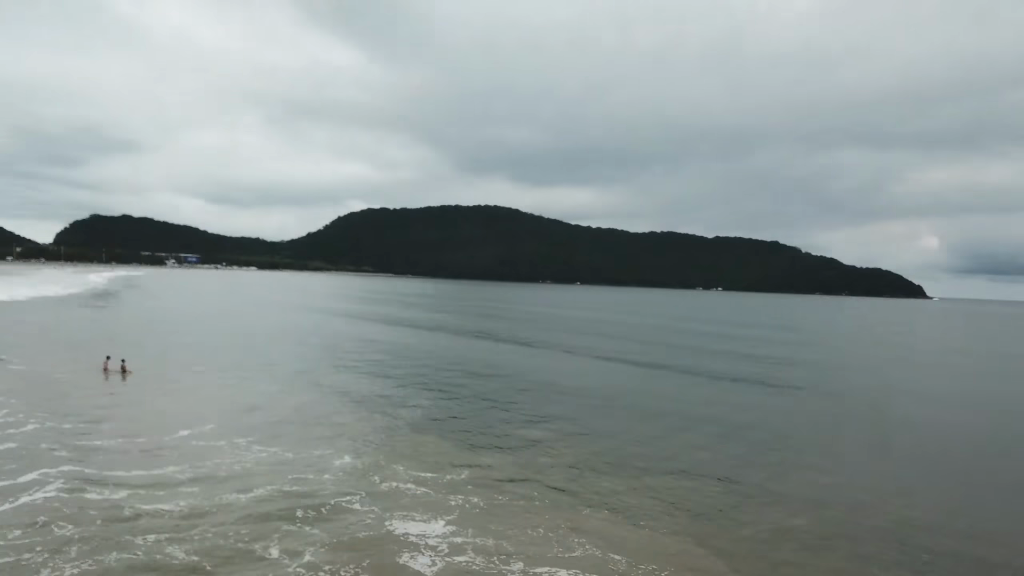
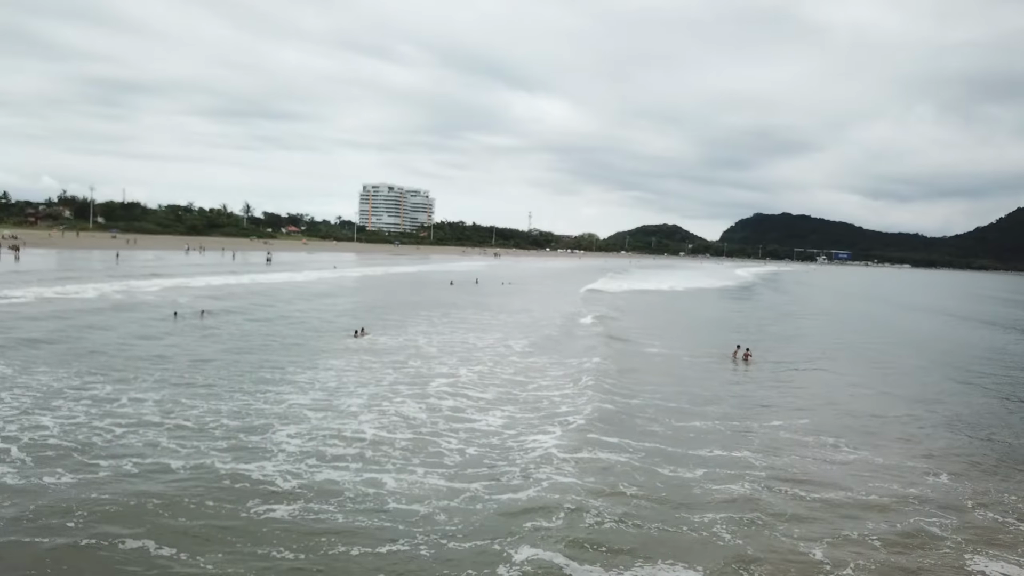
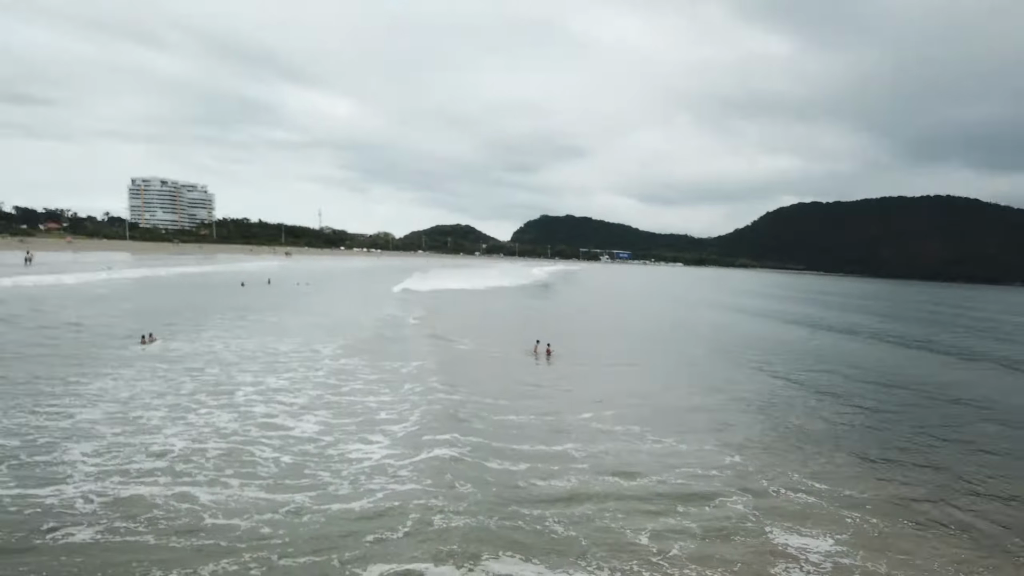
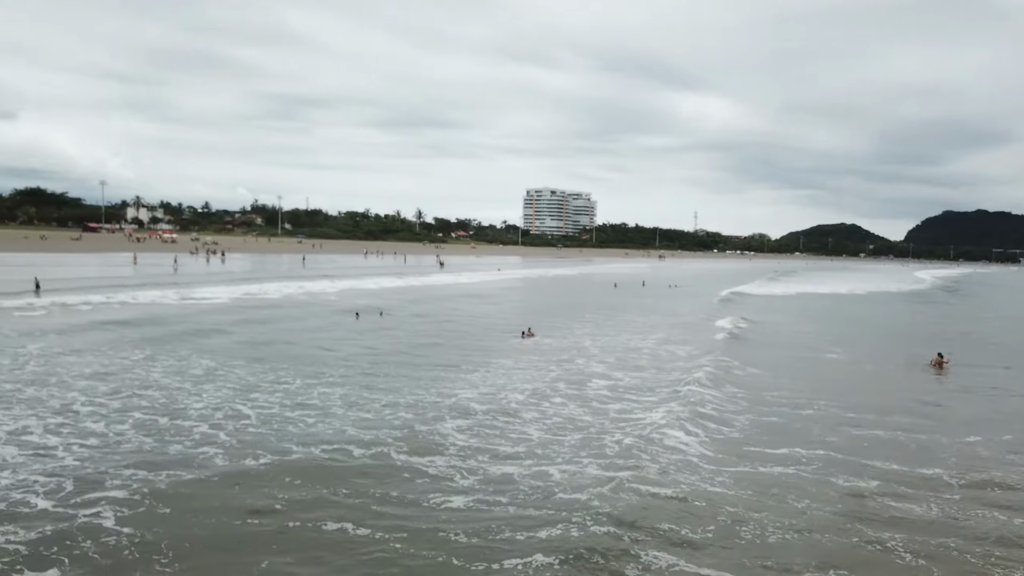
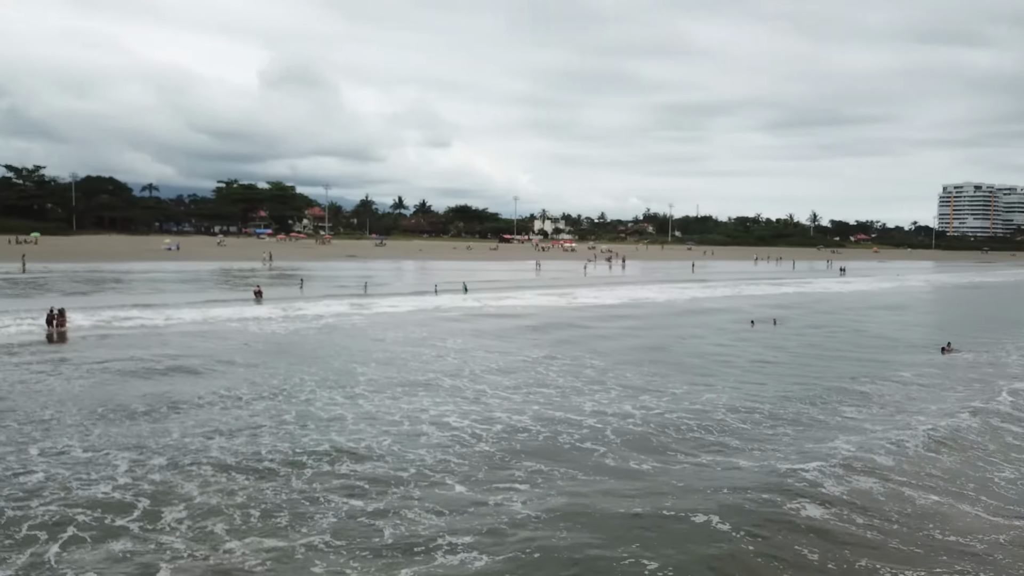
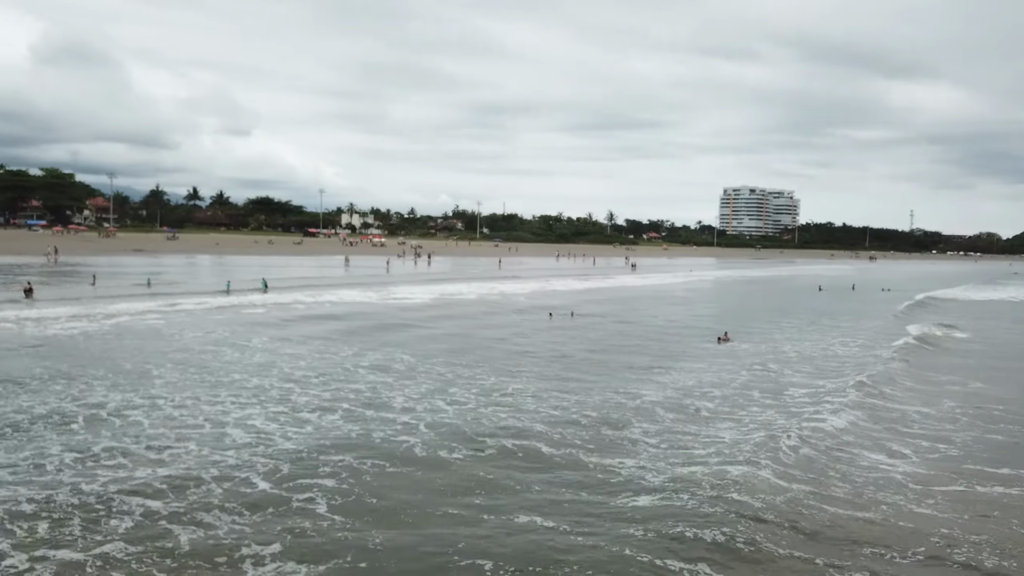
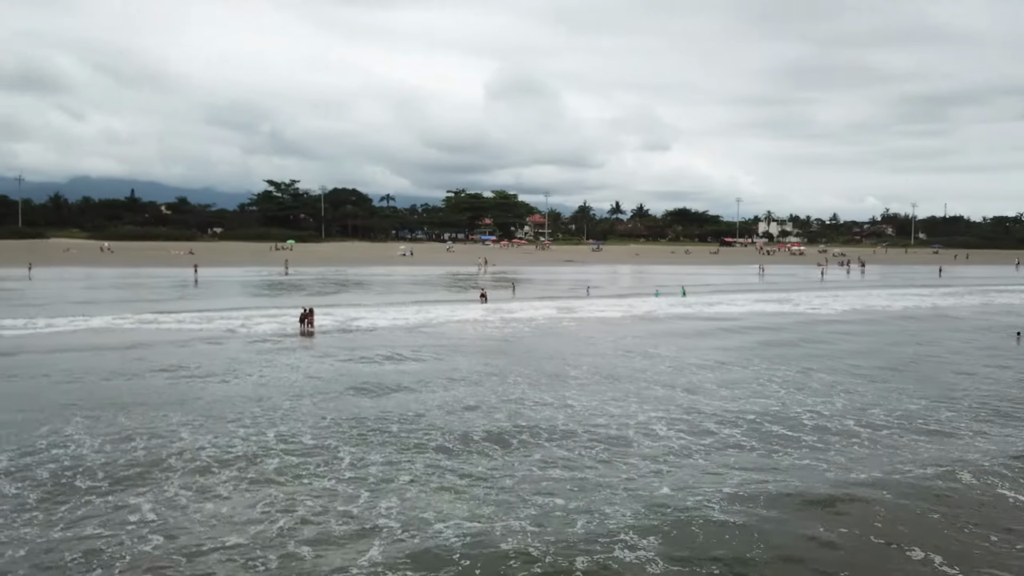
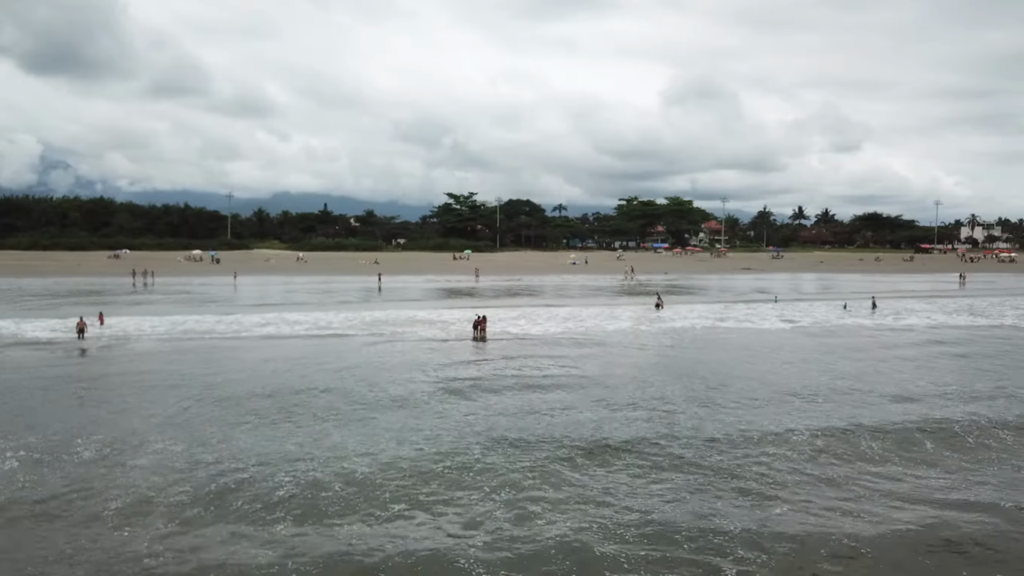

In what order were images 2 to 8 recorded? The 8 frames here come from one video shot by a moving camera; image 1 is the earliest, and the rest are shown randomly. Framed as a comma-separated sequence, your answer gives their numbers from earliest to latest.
3, 2, 4, 6, 5, 7, 8
